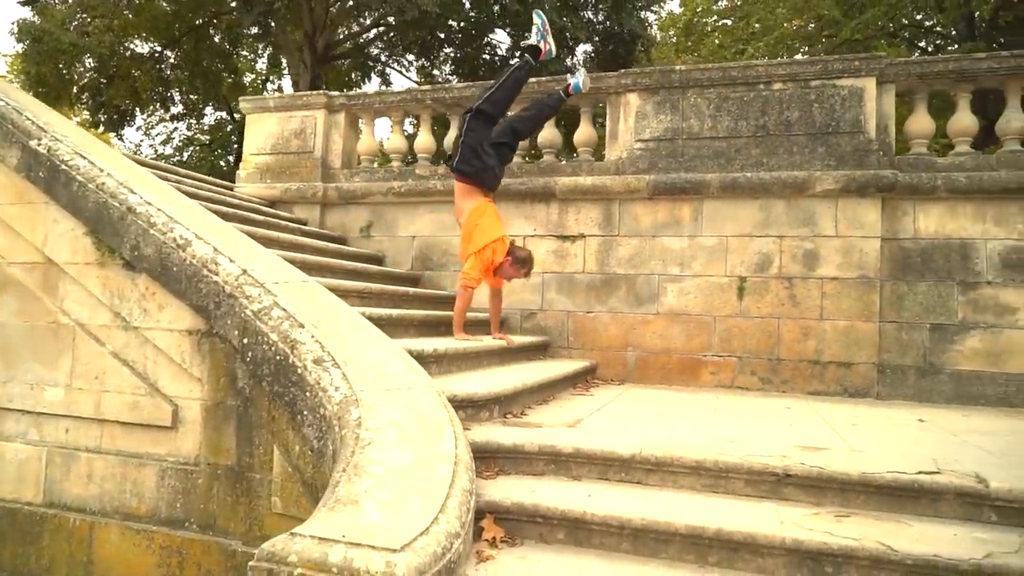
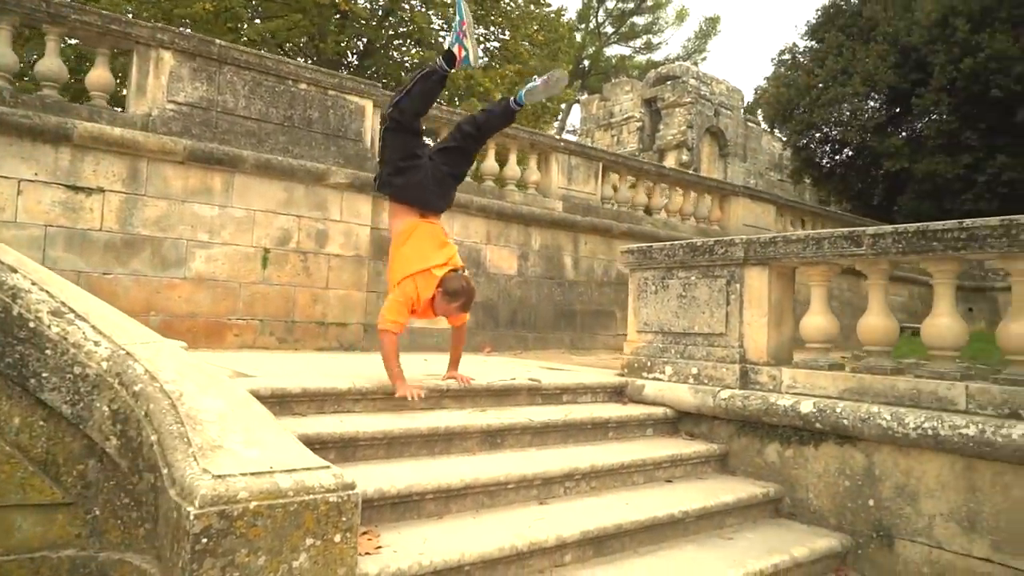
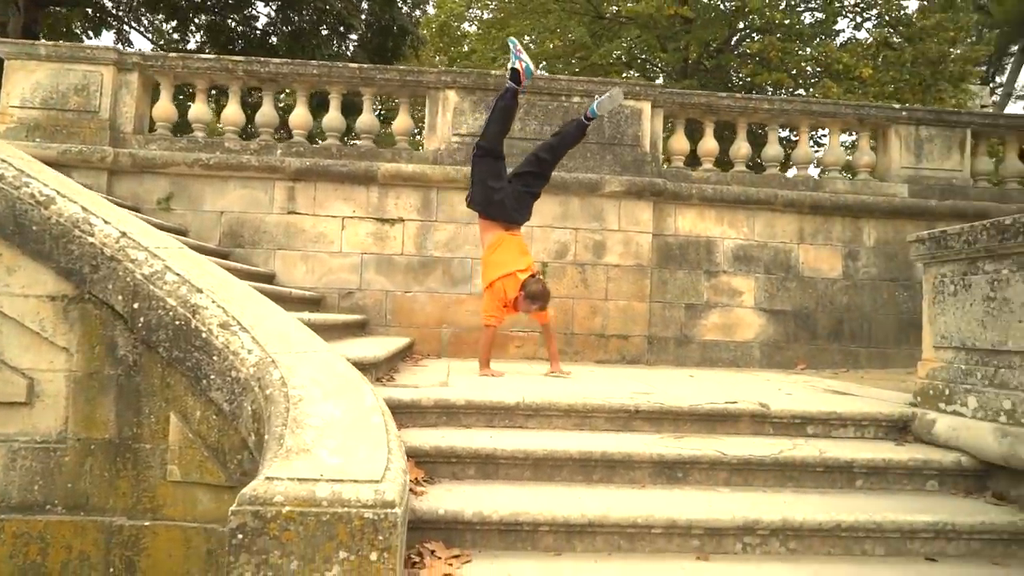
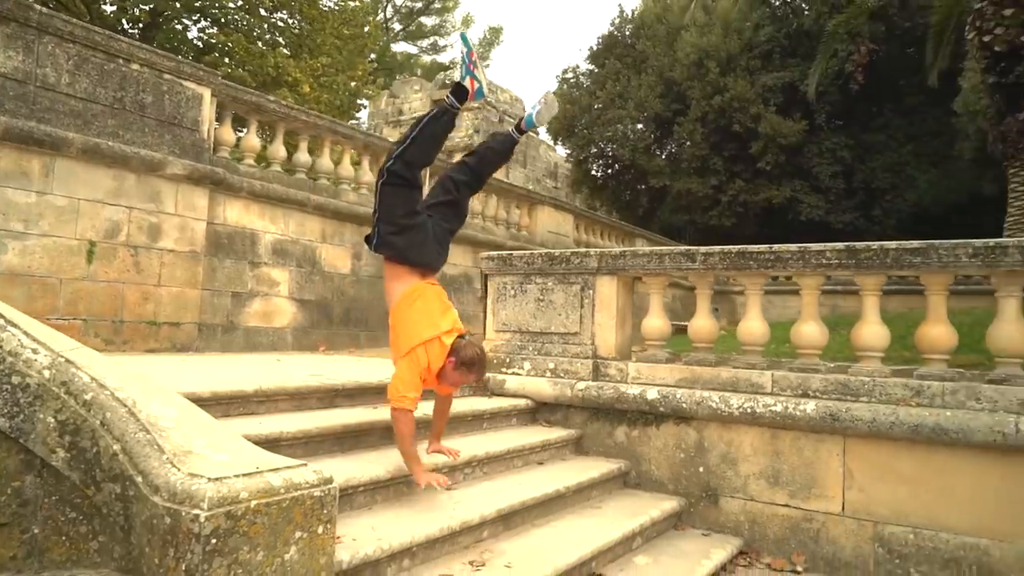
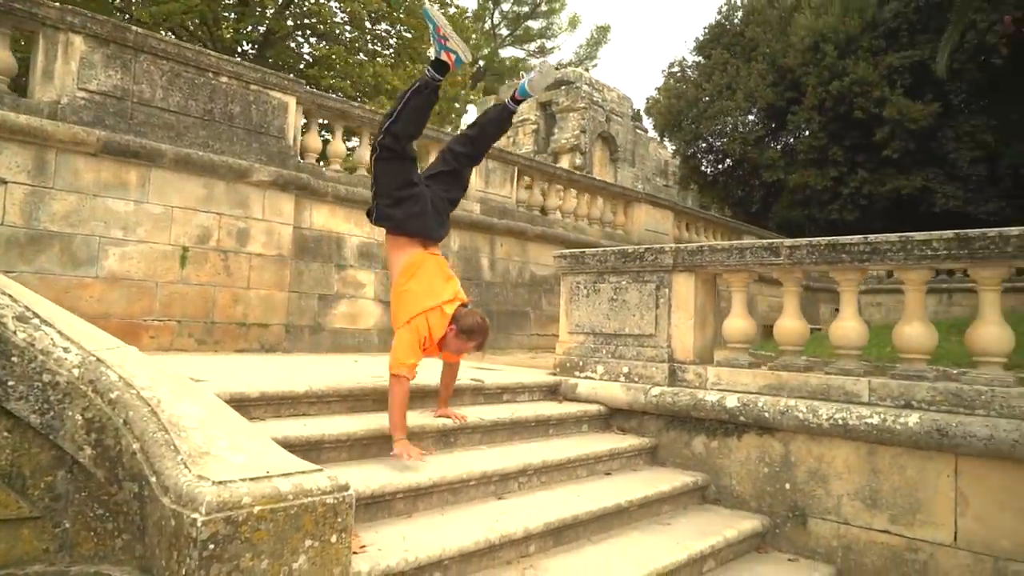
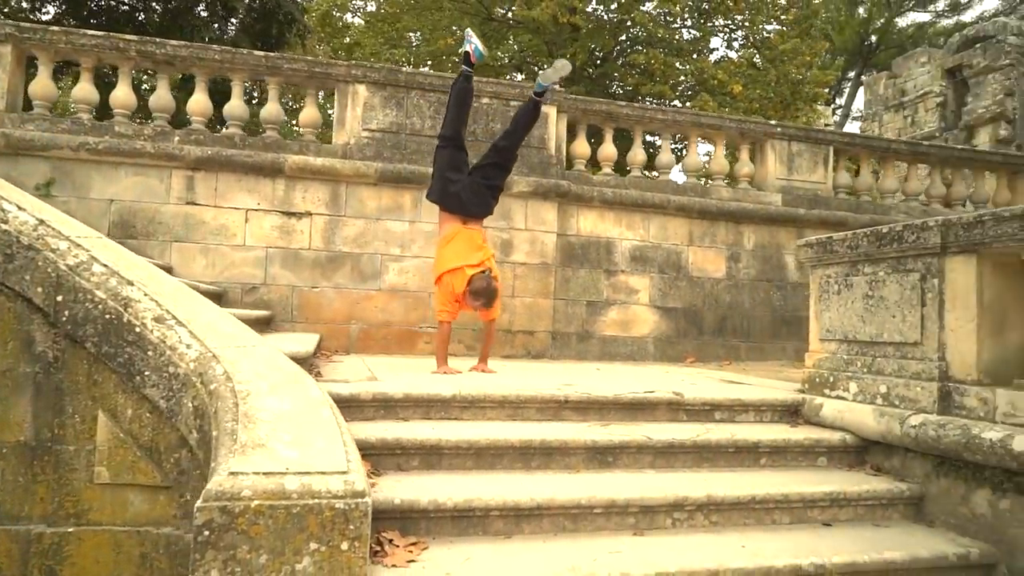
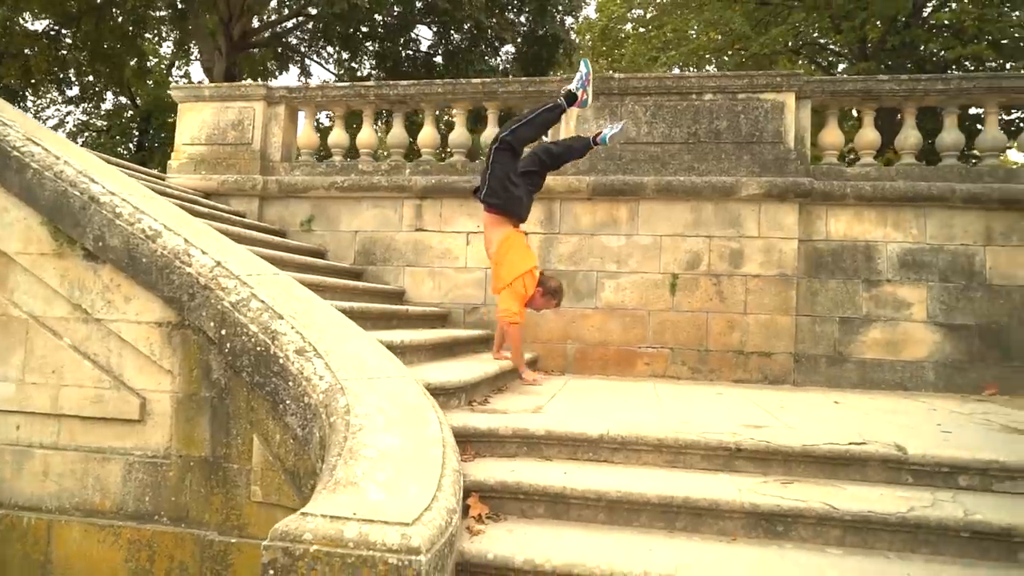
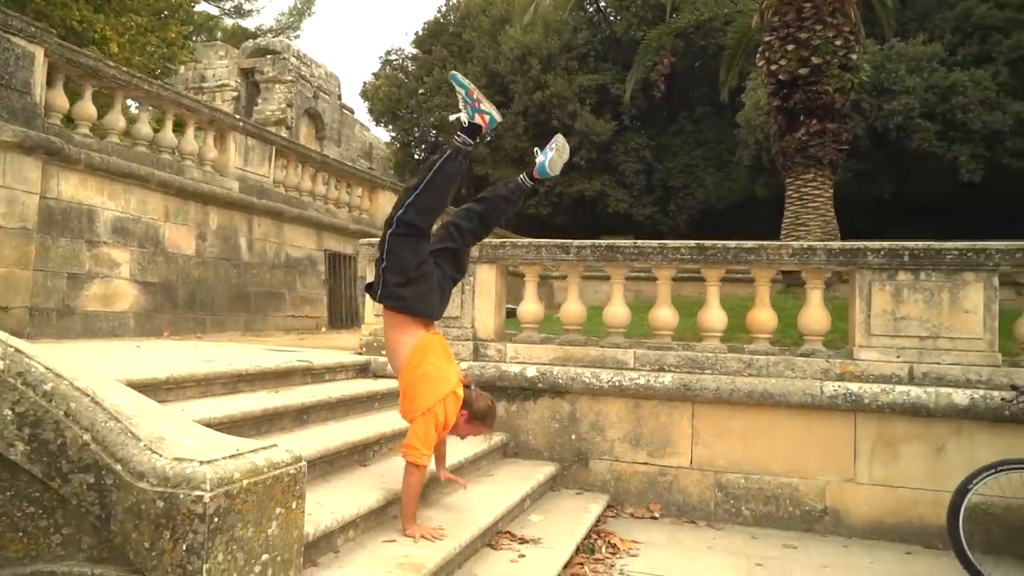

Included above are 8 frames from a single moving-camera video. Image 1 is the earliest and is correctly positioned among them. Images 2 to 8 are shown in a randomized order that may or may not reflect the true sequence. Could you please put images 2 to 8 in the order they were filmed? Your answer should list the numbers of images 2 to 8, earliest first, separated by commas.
7, 3, 6, 2, 5, 4, 8
